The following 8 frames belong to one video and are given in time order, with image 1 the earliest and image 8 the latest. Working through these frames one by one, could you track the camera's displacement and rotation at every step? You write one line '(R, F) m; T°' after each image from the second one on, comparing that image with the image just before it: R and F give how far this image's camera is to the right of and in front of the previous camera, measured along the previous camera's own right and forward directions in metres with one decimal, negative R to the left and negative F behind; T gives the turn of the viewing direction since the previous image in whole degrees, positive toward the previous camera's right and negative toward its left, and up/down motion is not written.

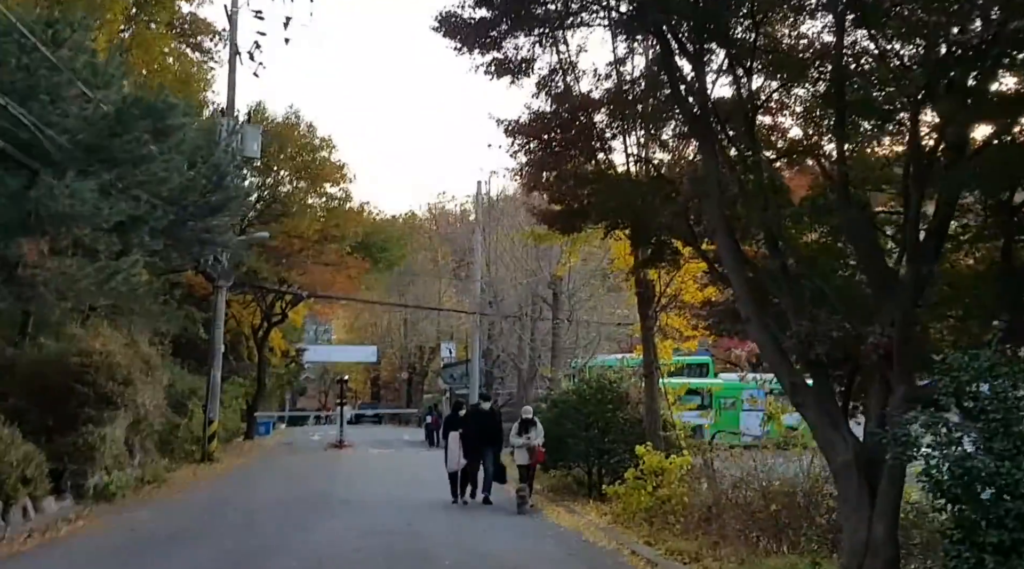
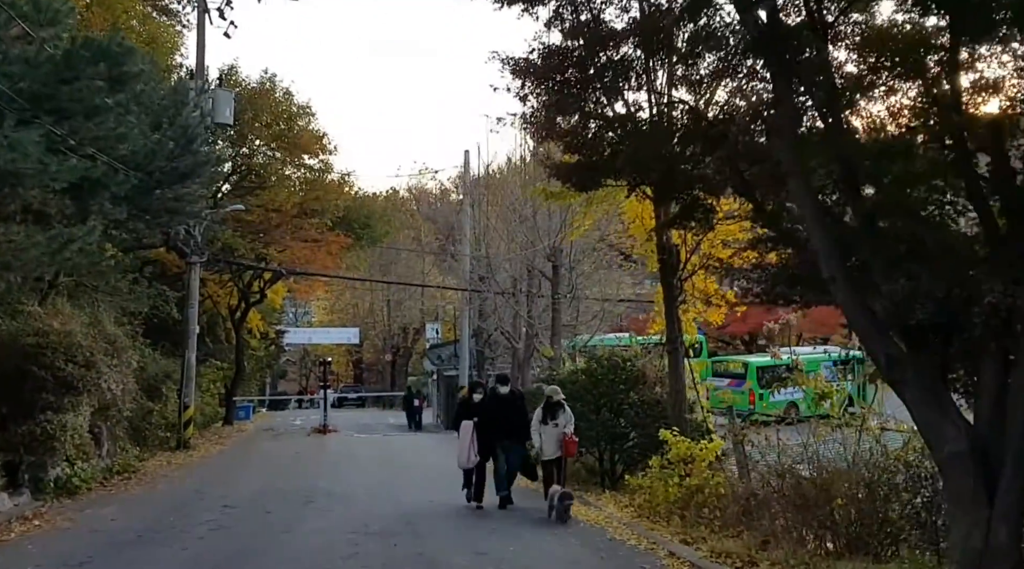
(-0.3, +1.7) m; +1°
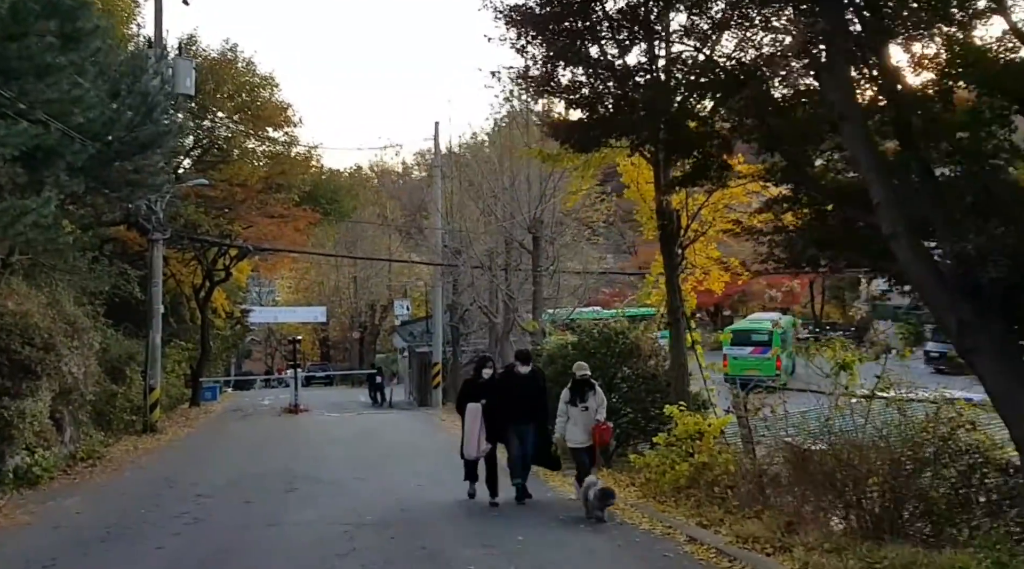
(-0.3, +0.9) m; +2°
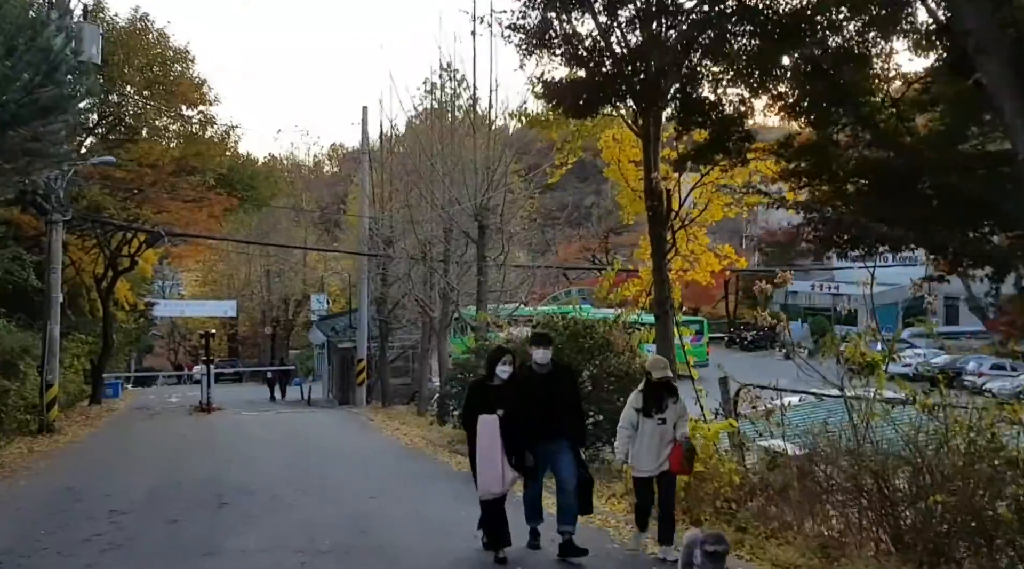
(-0.6, +1.7) m; +5°
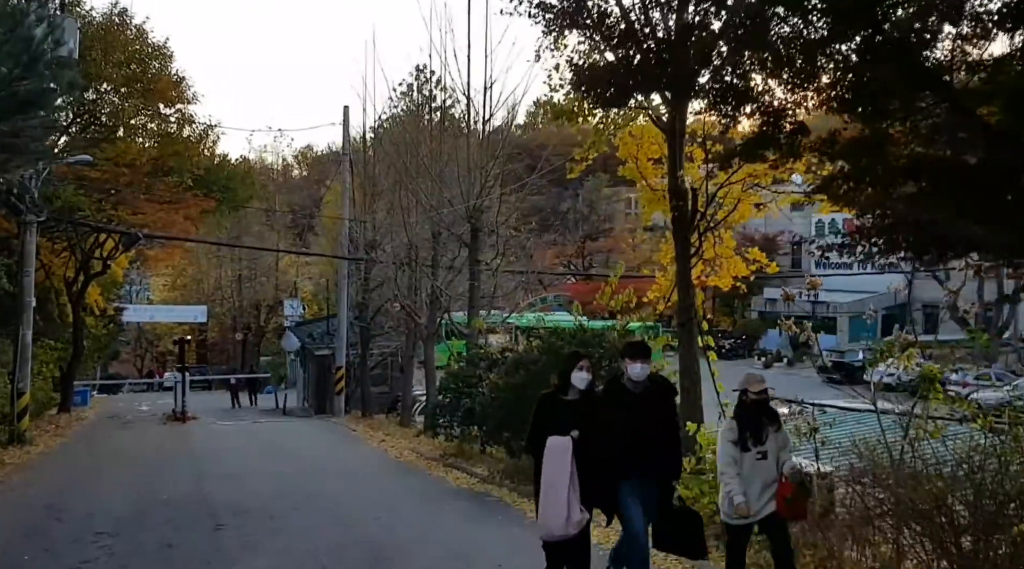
(-0.5, +0.6) m; +2°
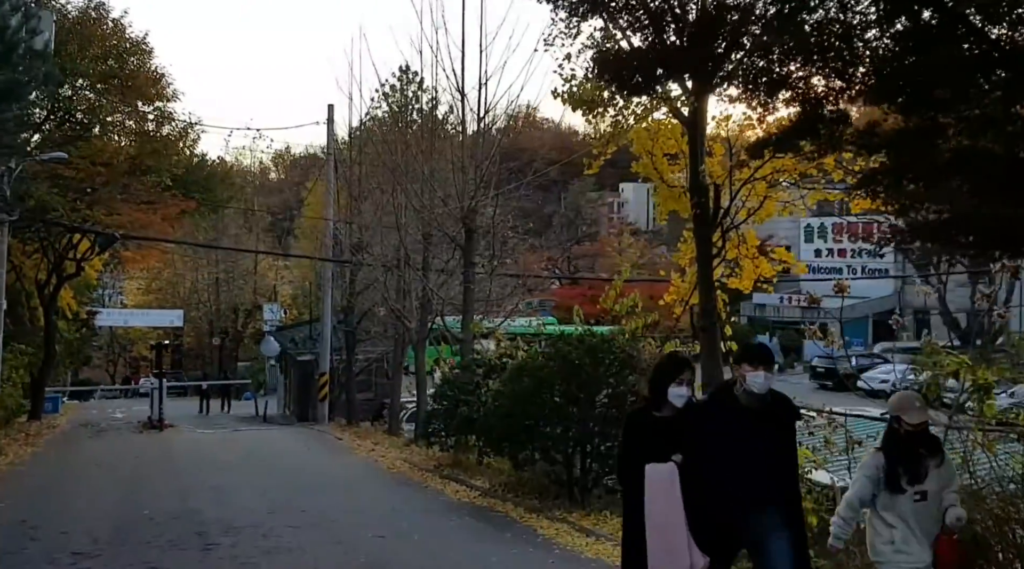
(-0.3, +0.8) m; +1°
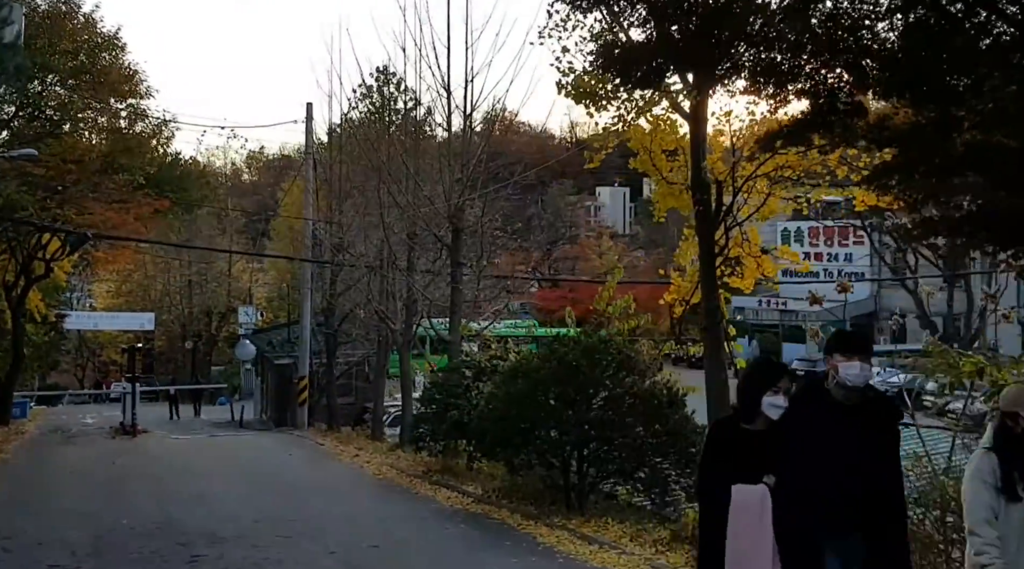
(-0.3, +0.5) m; +1°
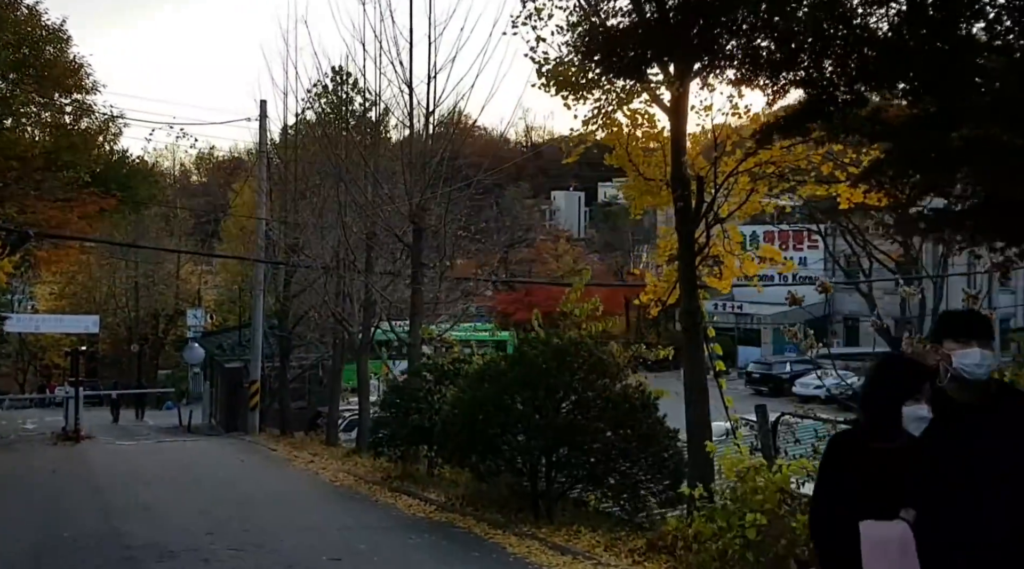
(-0.2, +0.5) m; +3°
